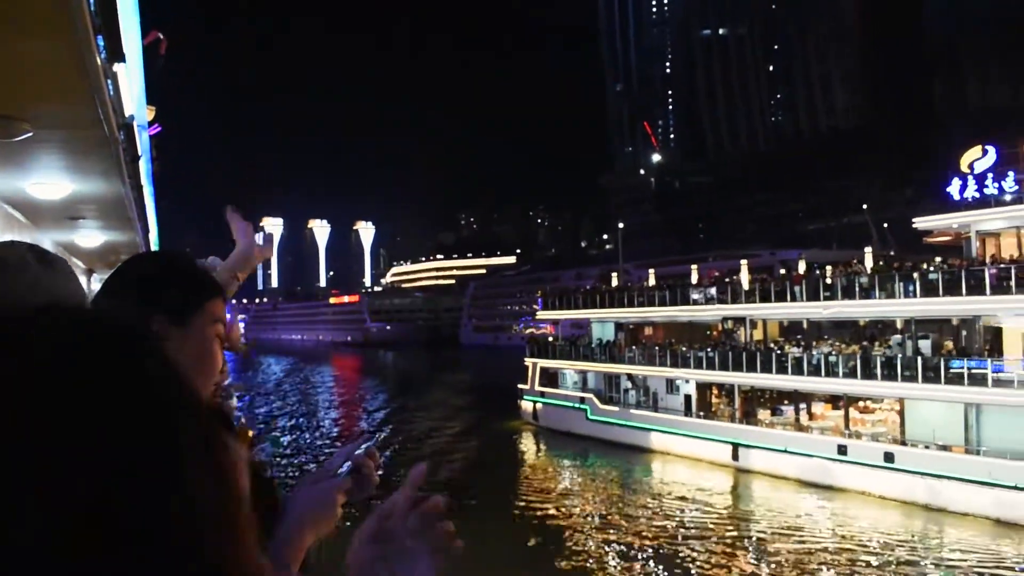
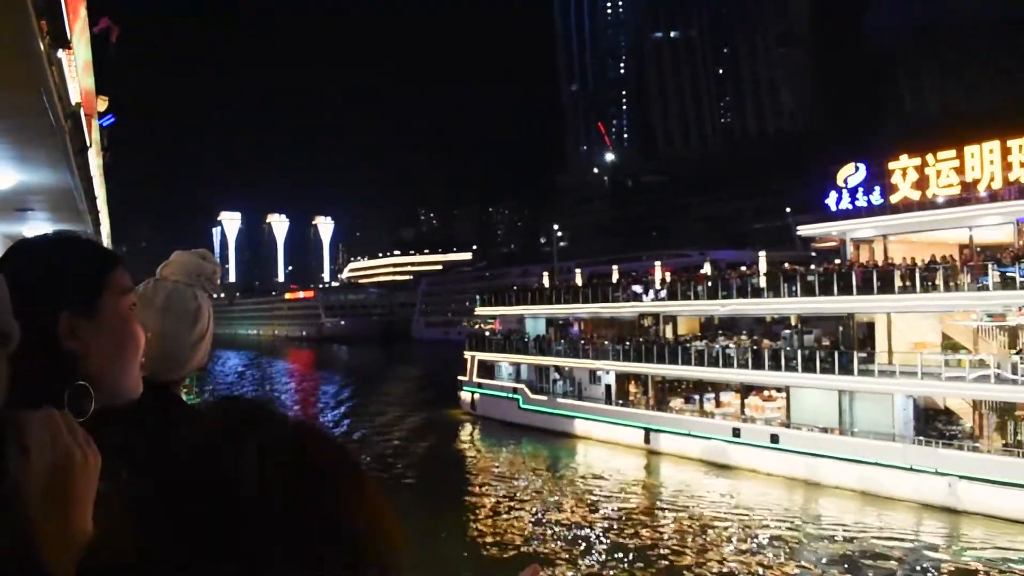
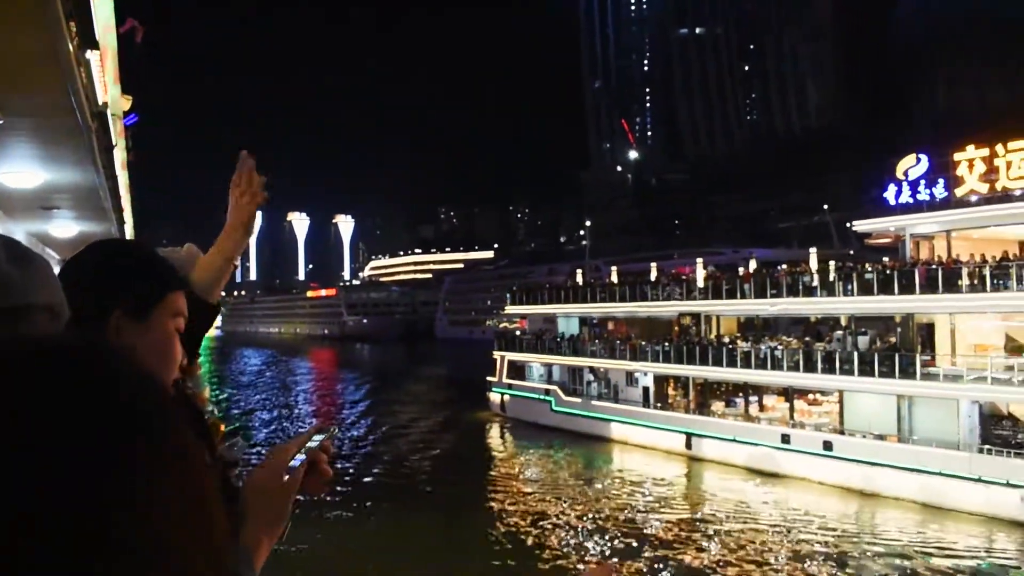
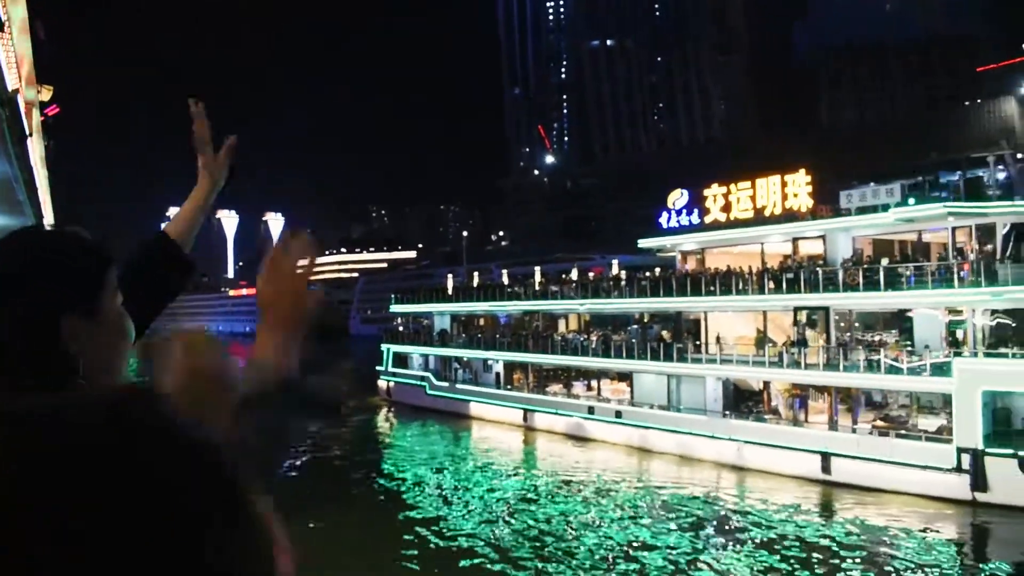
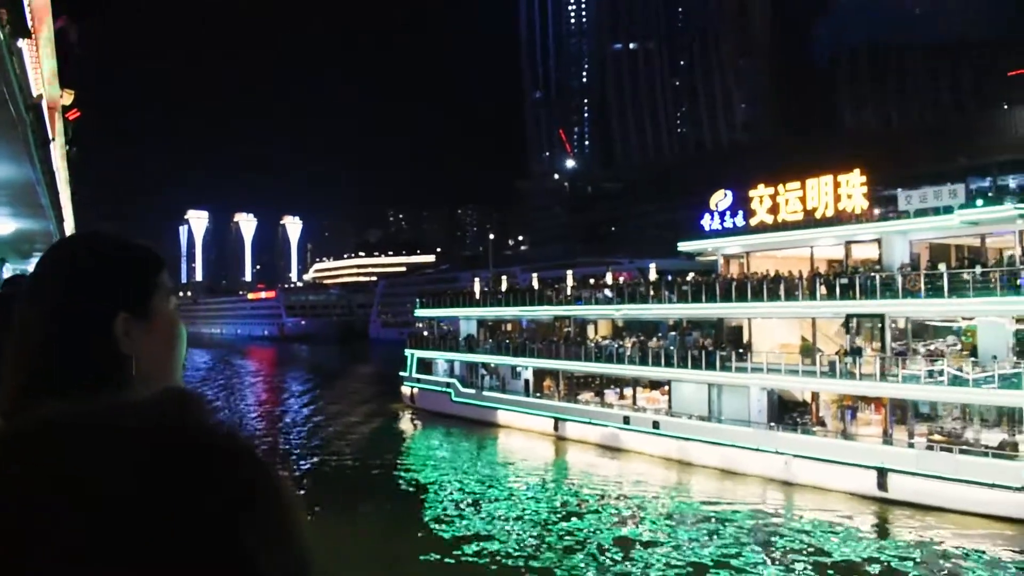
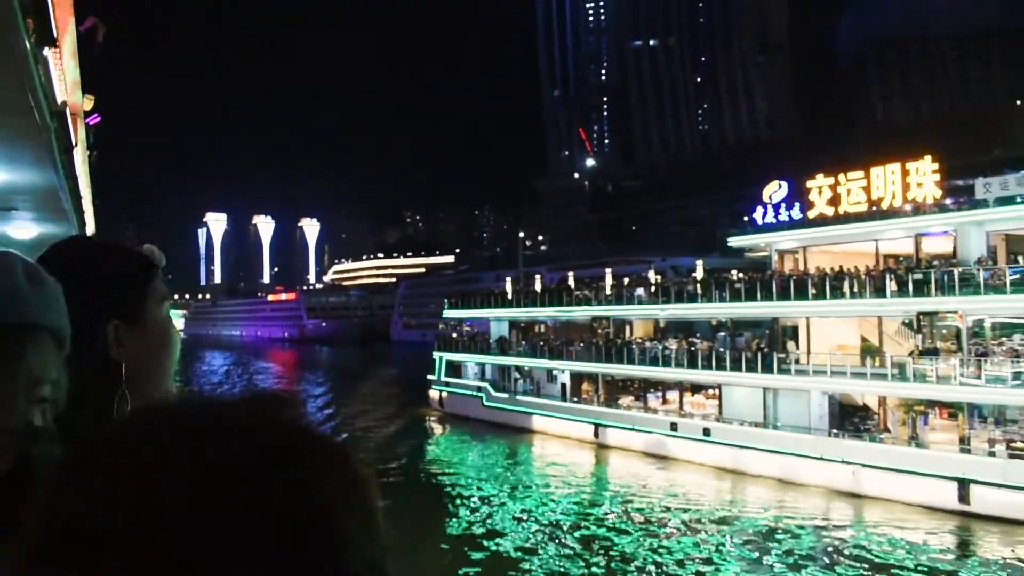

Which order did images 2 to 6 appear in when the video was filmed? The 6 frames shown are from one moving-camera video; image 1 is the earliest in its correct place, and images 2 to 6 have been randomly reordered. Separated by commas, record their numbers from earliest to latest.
3, 2, 6, 5, 4
